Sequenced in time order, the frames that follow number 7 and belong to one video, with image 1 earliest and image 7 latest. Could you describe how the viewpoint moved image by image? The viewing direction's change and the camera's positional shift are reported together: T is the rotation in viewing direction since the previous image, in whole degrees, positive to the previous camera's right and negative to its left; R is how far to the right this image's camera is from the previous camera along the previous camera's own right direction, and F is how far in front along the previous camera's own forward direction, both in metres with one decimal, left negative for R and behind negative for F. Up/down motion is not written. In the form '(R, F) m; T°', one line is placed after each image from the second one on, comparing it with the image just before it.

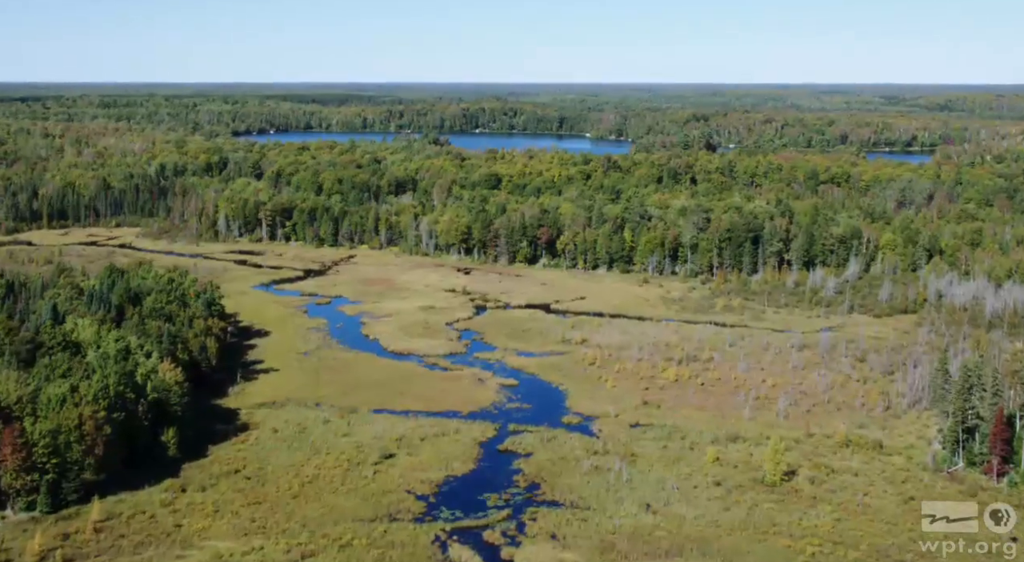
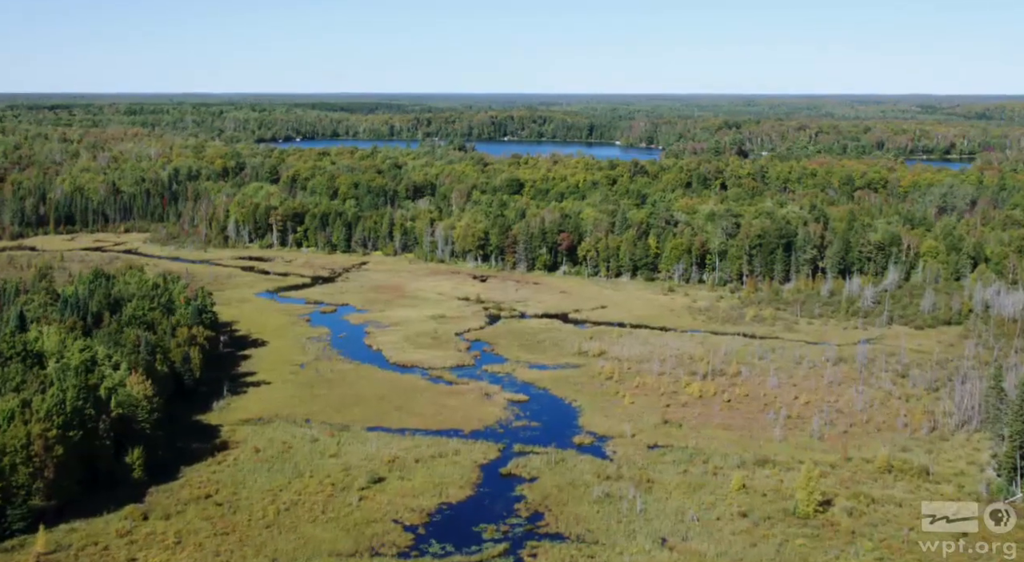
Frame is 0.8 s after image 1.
(+1.3, +4.8) m; -2°
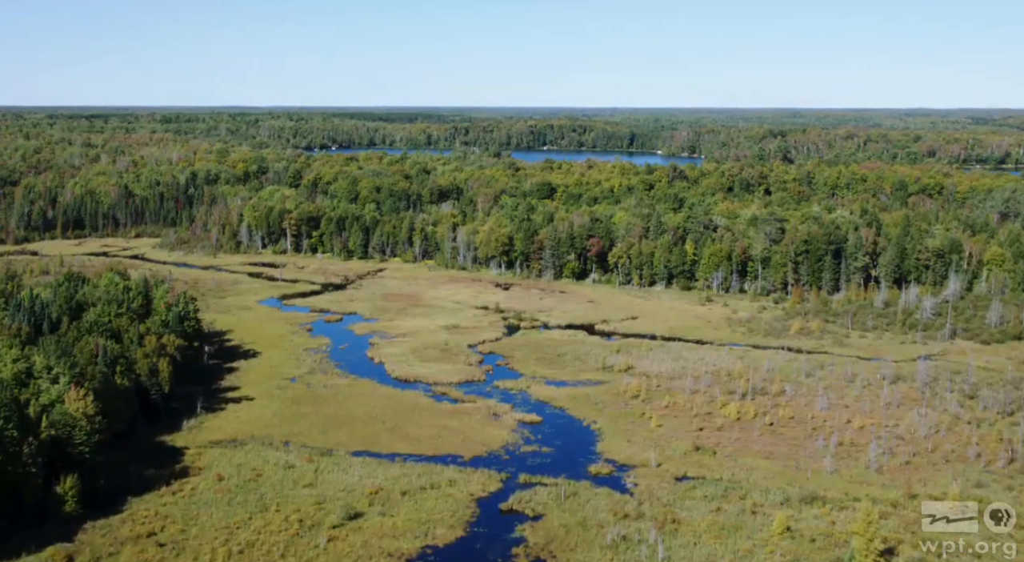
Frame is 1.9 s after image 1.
(+1.6, +6.8) m; -2°
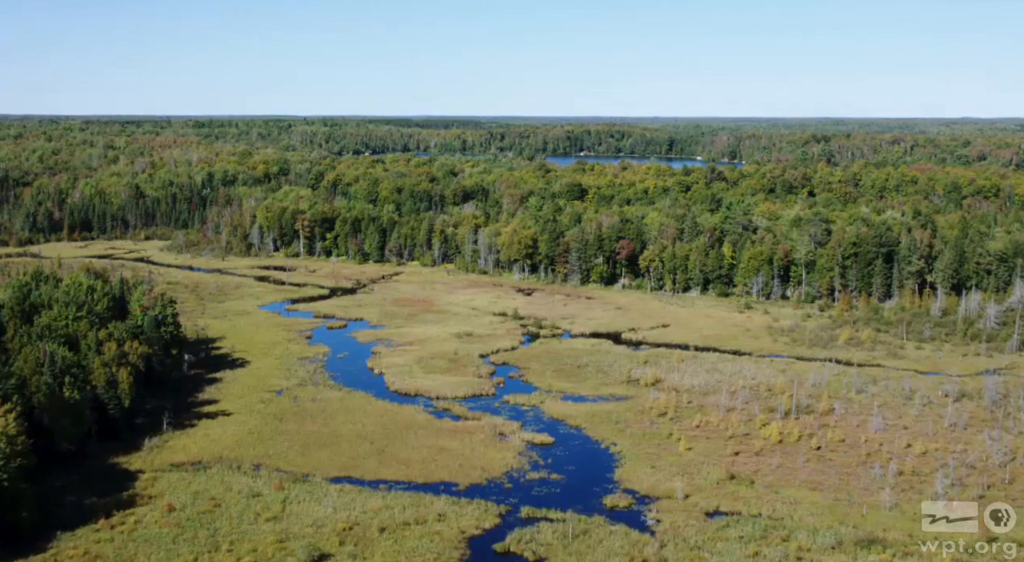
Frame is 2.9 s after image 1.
(+1.4, +6.3) m; -2°
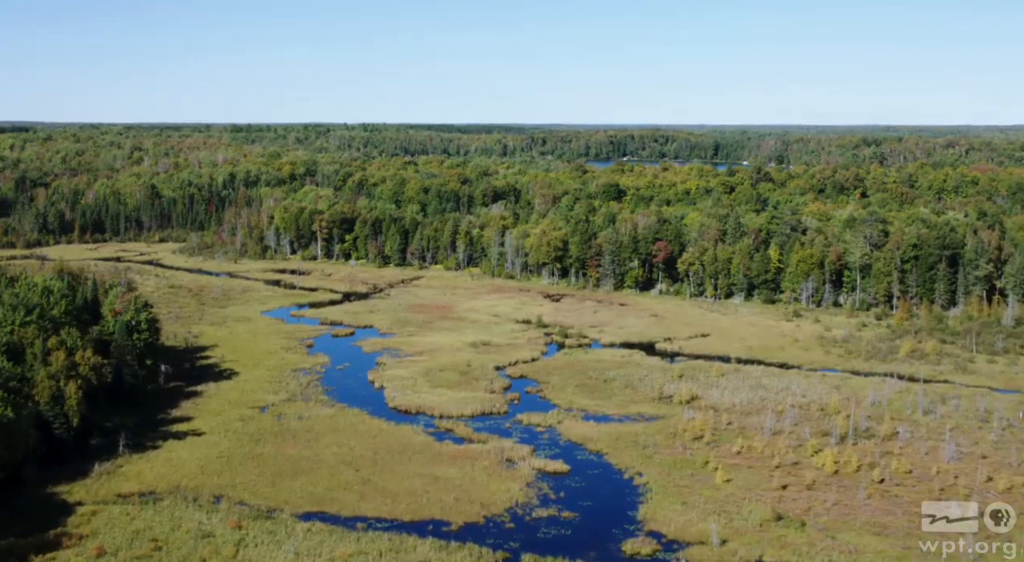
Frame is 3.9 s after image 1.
(+1.4, +6.2) m; -3°
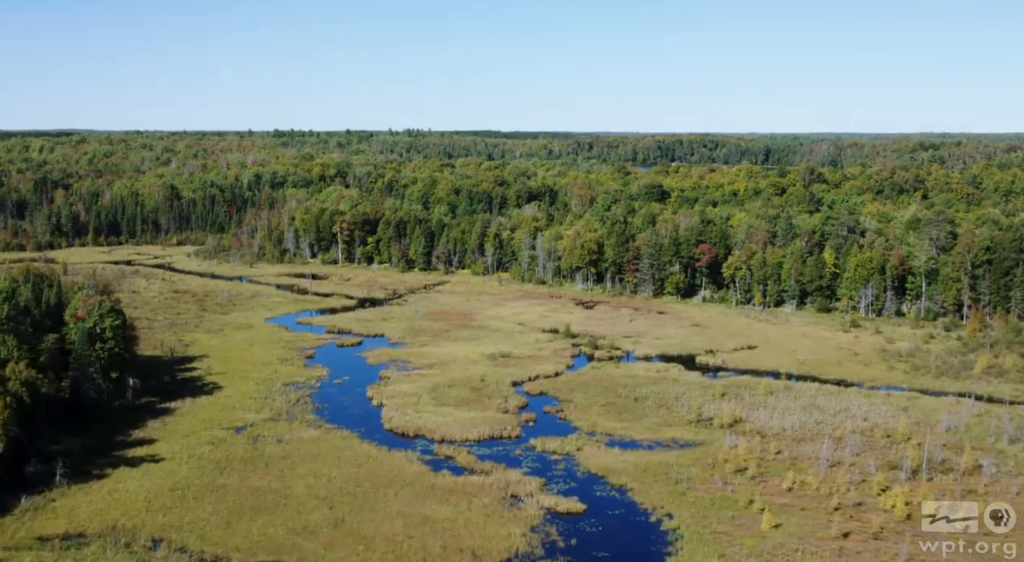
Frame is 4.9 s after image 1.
(+1.4, +6.2) m; -3°
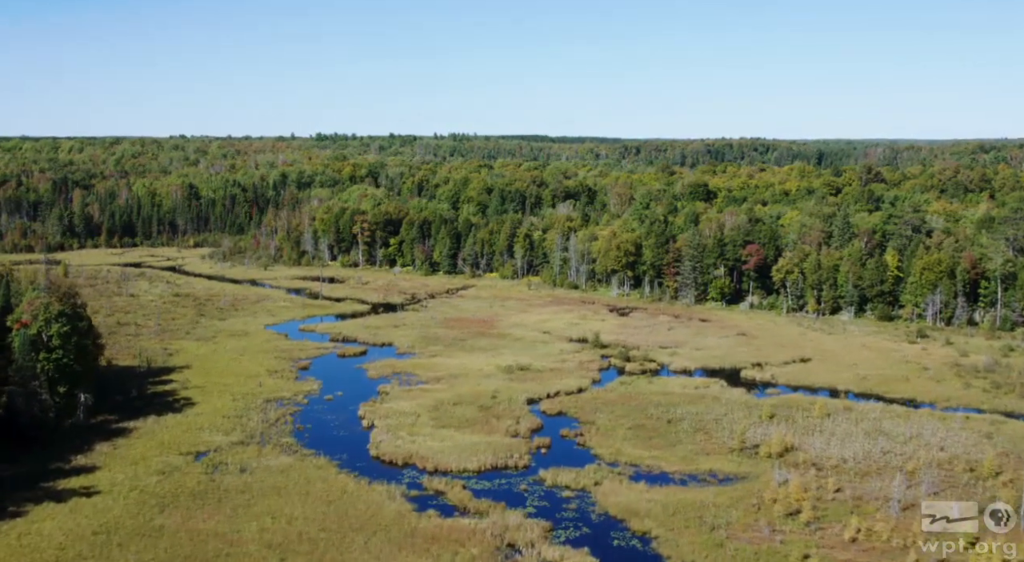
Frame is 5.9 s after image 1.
(+1.4, +6.2) m; -3°
